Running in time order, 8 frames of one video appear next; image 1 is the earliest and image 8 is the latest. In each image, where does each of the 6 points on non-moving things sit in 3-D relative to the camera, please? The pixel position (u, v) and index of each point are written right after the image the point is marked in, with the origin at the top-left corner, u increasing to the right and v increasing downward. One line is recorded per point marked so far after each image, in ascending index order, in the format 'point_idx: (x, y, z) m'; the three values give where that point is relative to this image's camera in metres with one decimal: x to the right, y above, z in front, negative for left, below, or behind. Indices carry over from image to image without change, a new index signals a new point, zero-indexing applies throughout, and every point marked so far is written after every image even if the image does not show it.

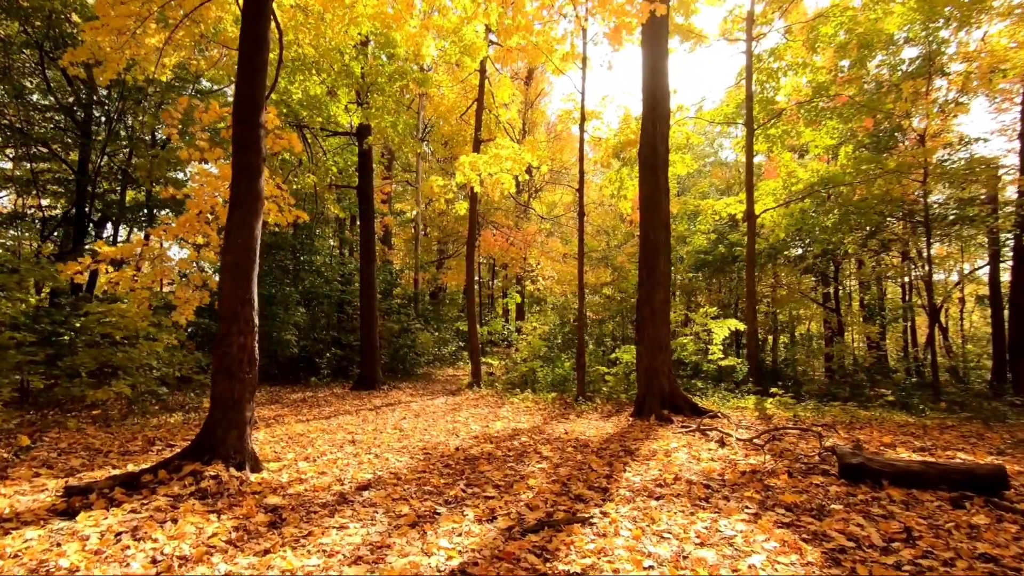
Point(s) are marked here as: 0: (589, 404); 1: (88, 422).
0: (+1.6, -2.3, +9.2) m
1: (-5.4, -1.7, +5.8) m
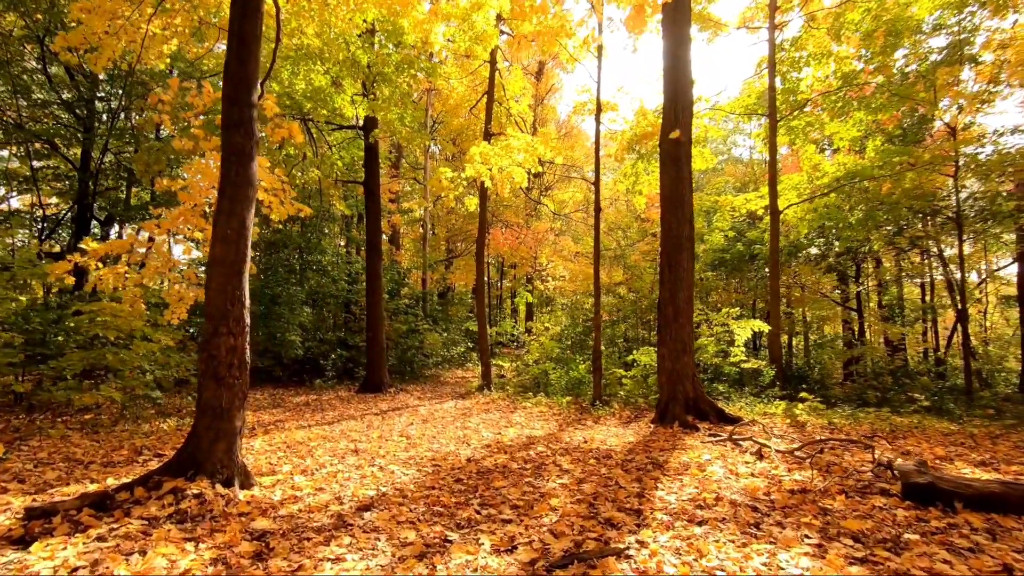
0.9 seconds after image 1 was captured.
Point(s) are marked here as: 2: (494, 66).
0: (+1.8, -2.3, +8.7) m
1: (-5.2, -1.7, +5.5) m
2: (-0.4, +5.5, +11.3) m
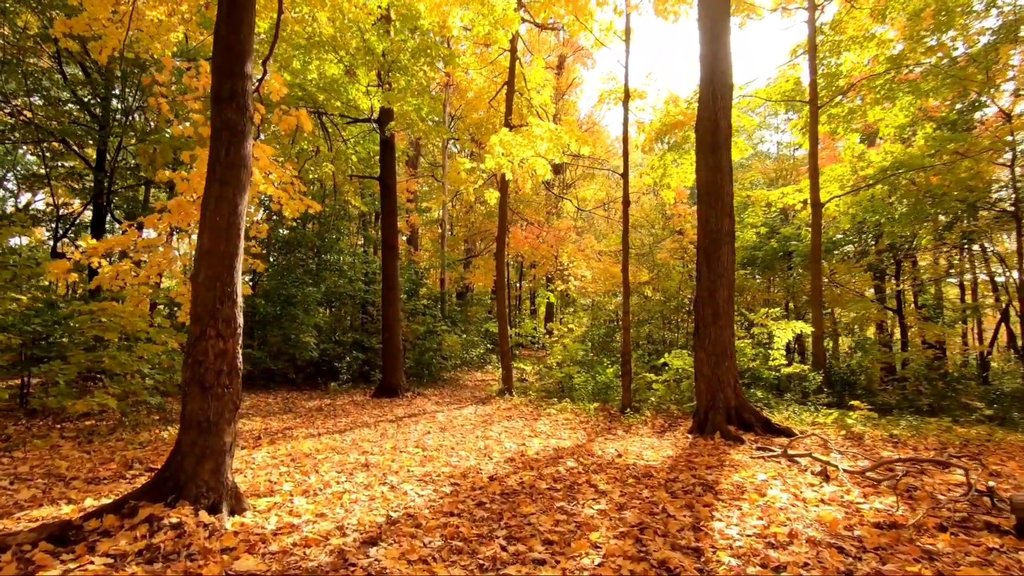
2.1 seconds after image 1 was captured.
0: (+2.2, -2.3, +8.1) m
1: (-4.9, -1.7, +5.1) m
2: (0.0, +5.5, +10.8) m
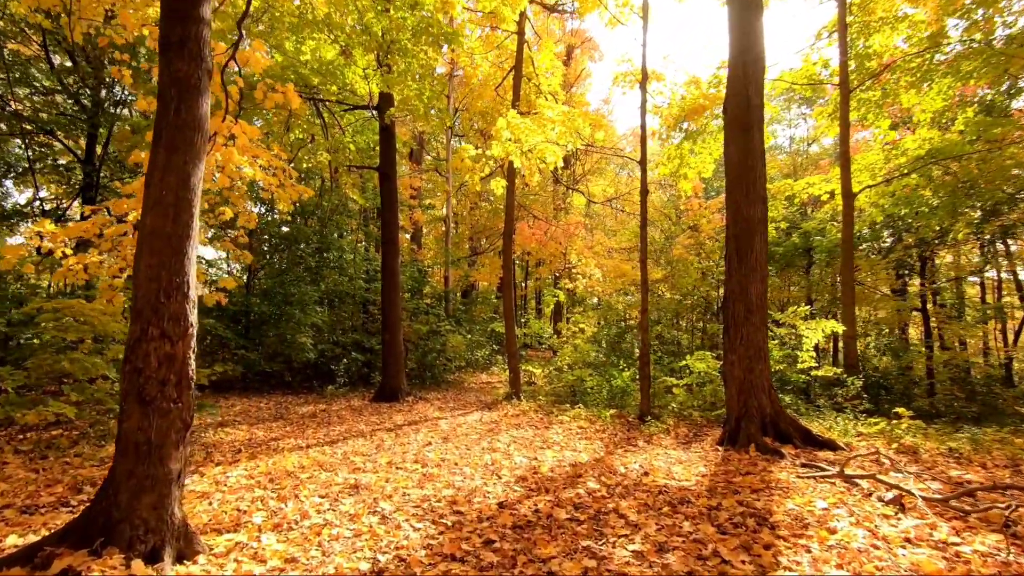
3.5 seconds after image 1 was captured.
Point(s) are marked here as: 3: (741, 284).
0: (+2.4, -2.2, +7.4) m
1: (-4.8, -1.6, +4.5) m
2: (+0.2, +5.6, +10.1) m
3: (+3.2, +0.1, +6.4) m
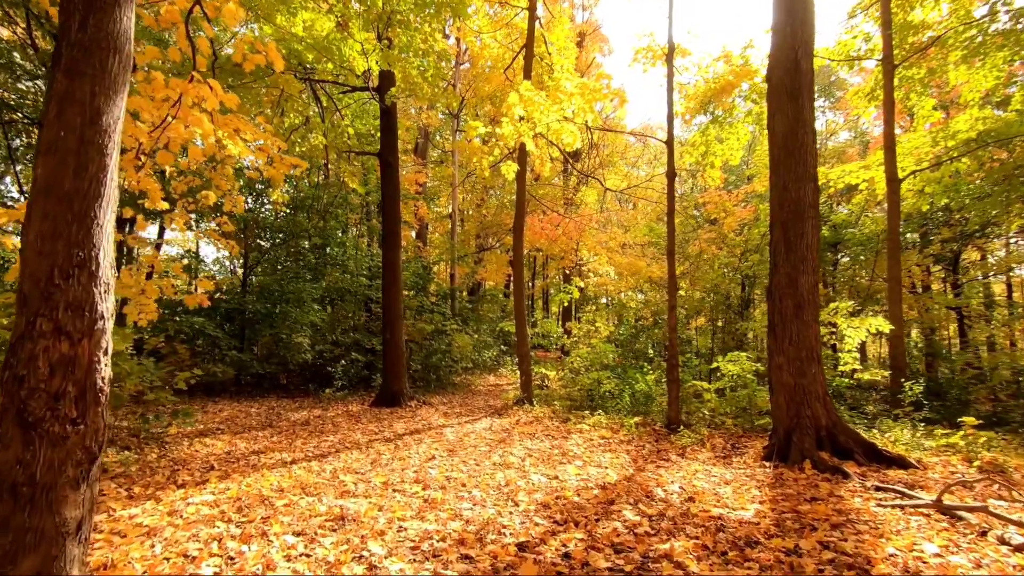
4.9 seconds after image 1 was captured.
0: (+2.6, -2.1, +6.6) m
1: (-4.7, -1.5, +3.8) m
2: (+0.5, +5.6, +9.4) m
3: (+3.4, +0.1, +5.6) m
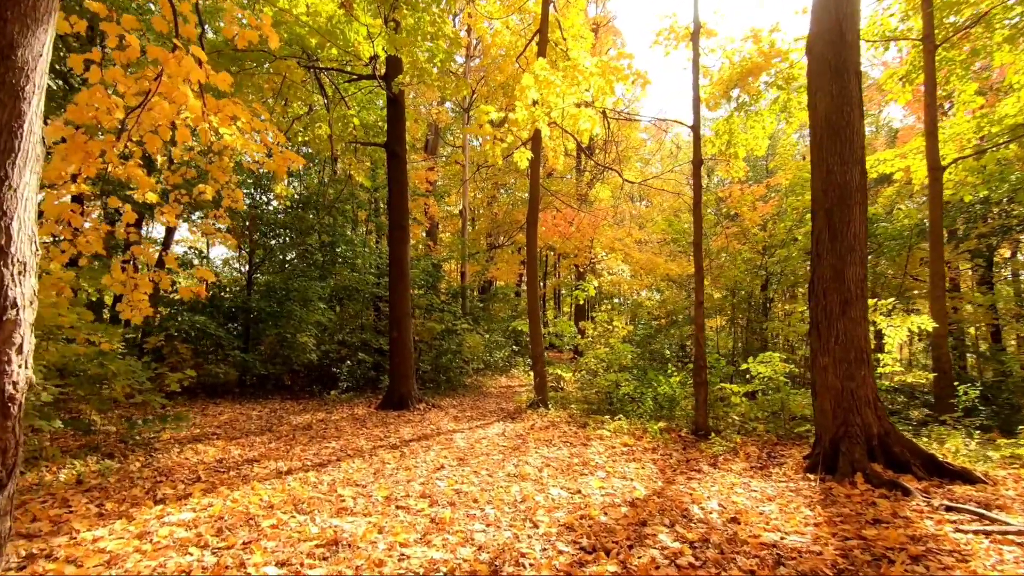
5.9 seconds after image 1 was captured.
0: (+2.8, -2.1, +6.1) m
1: (-4.5, -1.5, +3.4) m
2: (+0.7, +5.7, +8.9) m
3: (+3.5, +0.2, +5.0) m
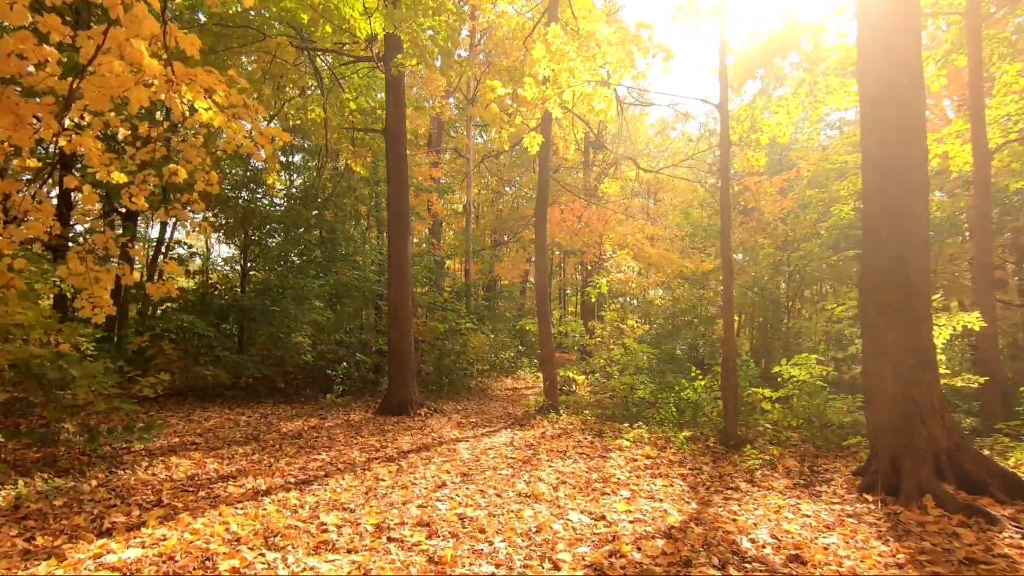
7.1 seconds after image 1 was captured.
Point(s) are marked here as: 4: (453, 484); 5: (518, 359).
0: (+2.9, -2.0, +5.4) m
1: (-4.4, -1.4, +2.9) m
2: (+0.8, +5.8, +8.3) m
3: (+3.6, +0.3, +4.4) m
4: (-0.6, -1.8, +4.3) m
5: (+0.2, -2.3, +14.9) m
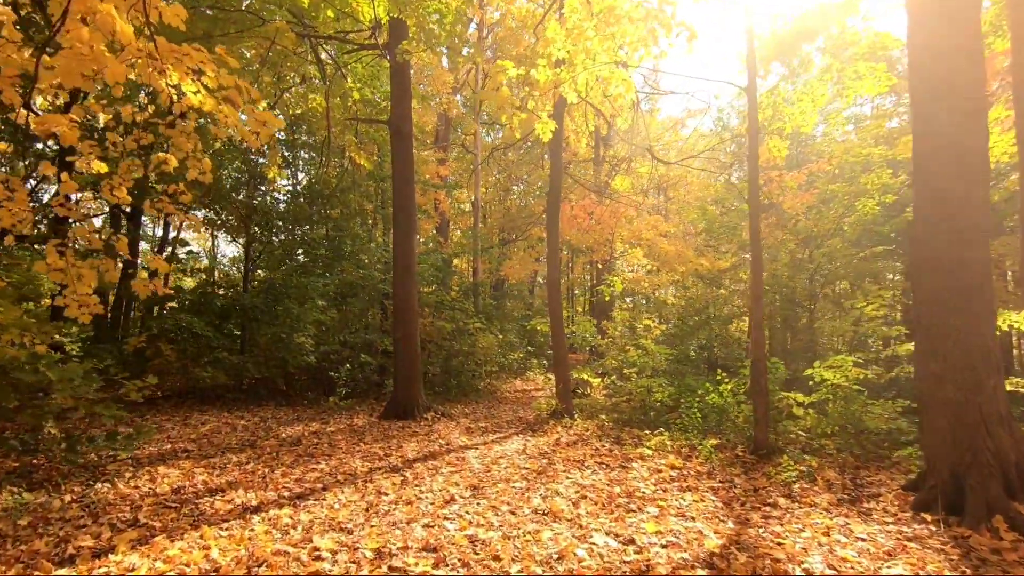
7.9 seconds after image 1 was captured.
0: (+3.0, -1.9, +5.0) m
1: (-4.3, -1.4, +2.5) m
2: (+1.0, +5.8, +7.9) m
3: (+3.8, +0.3, +3.9) m
4: (-0.4, -1.8, +3.9) m
5: (+0.5, -2.3, +14.5) m
